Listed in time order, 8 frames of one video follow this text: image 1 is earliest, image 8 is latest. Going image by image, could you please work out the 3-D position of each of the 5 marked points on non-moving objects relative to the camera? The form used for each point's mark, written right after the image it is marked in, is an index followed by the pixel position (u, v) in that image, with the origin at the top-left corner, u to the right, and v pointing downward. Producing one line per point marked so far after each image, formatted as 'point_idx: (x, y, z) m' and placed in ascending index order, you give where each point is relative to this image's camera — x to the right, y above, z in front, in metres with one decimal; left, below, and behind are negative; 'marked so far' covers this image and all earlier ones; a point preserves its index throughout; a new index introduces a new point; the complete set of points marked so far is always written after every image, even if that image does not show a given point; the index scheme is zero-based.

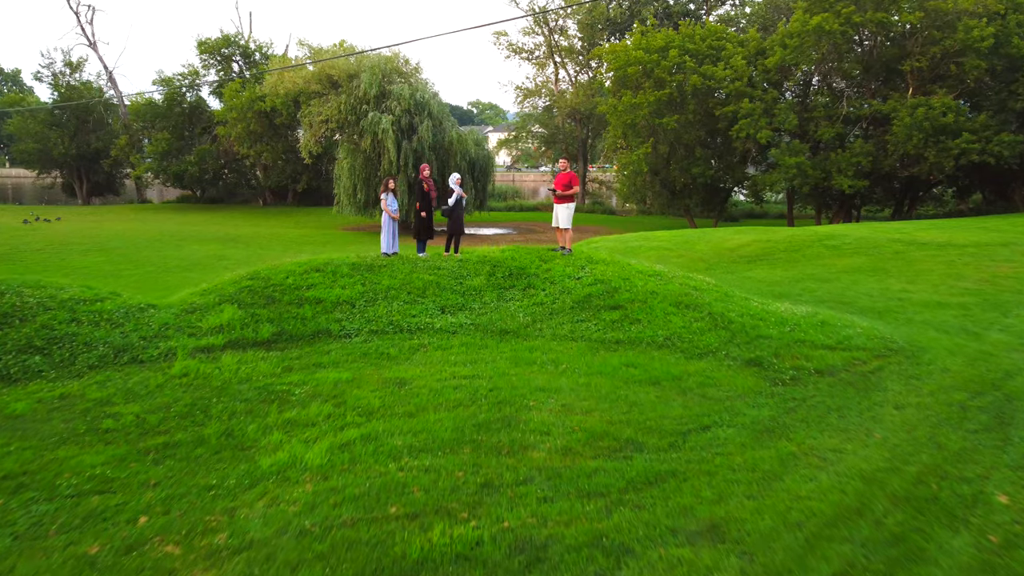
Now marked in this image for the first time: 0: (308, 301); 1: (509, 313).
0: (-2.3, -0.2, +7.3) m
1: (0.0, -0.3, +7.4) m
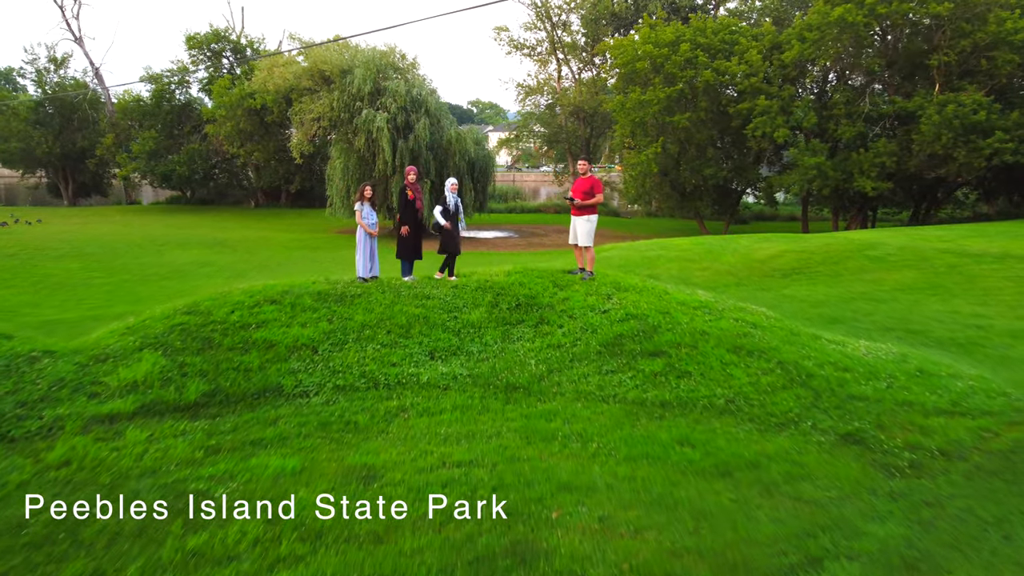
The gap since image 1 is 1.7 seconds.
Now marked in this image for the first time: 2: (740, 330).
0: (-2.2, -0.5, +5.6) m
1: (+0.1, -0.6, +5.7) m
2: (+2.1, -0.4, +5.9) m
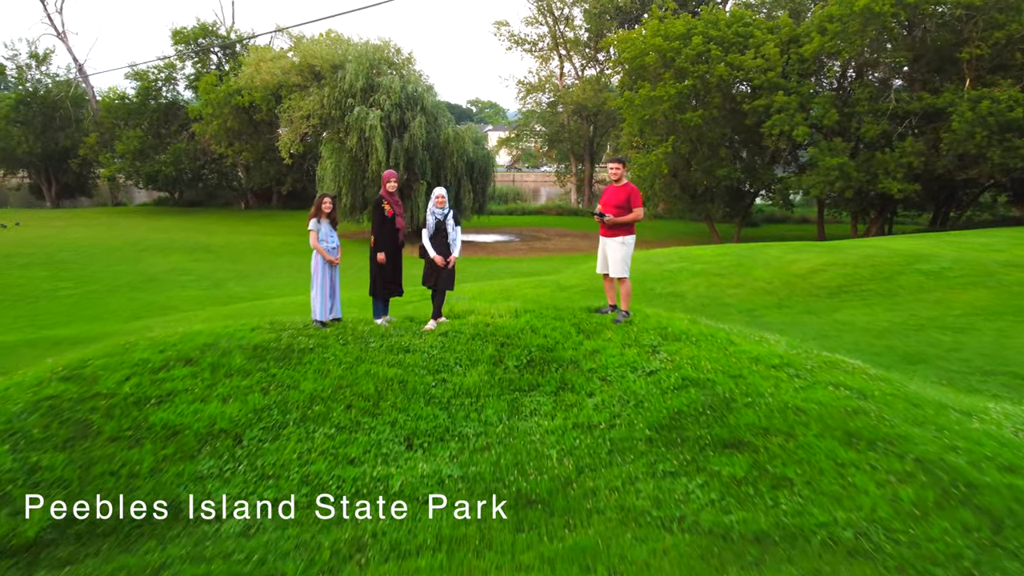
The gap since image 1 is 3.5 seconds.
0: (-2.1, -0.9, +3.9) m
1: (+0.1, -1.0, +4.0) m
2: (+2.2, -0.8, +4.2) m
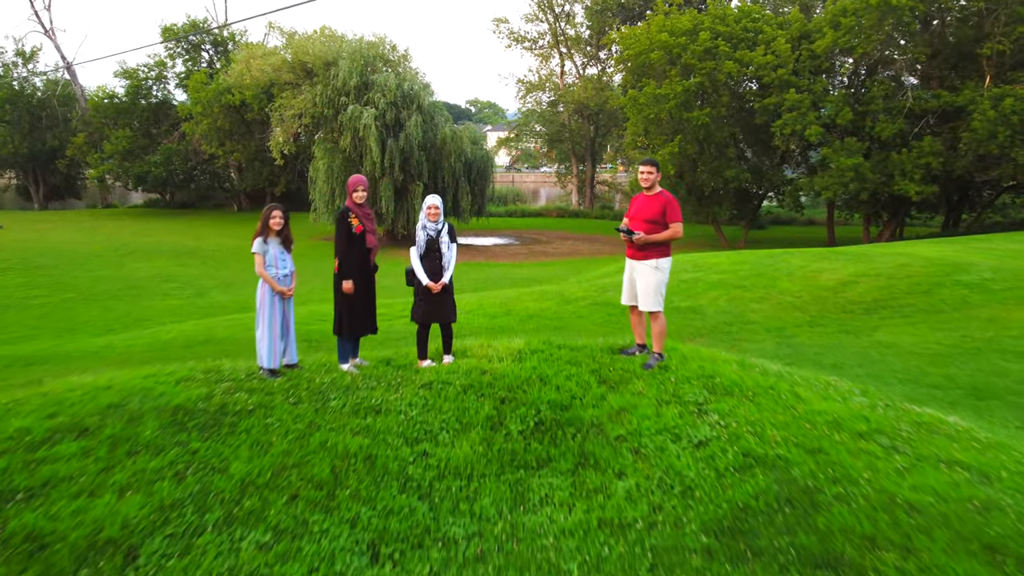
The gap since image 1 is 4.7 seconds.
0: (-2.1, -1.1, +2.8) m
1: (+0.2, -1.2, +2.9) m
2: (+2.2, -1.0, +3.1) m
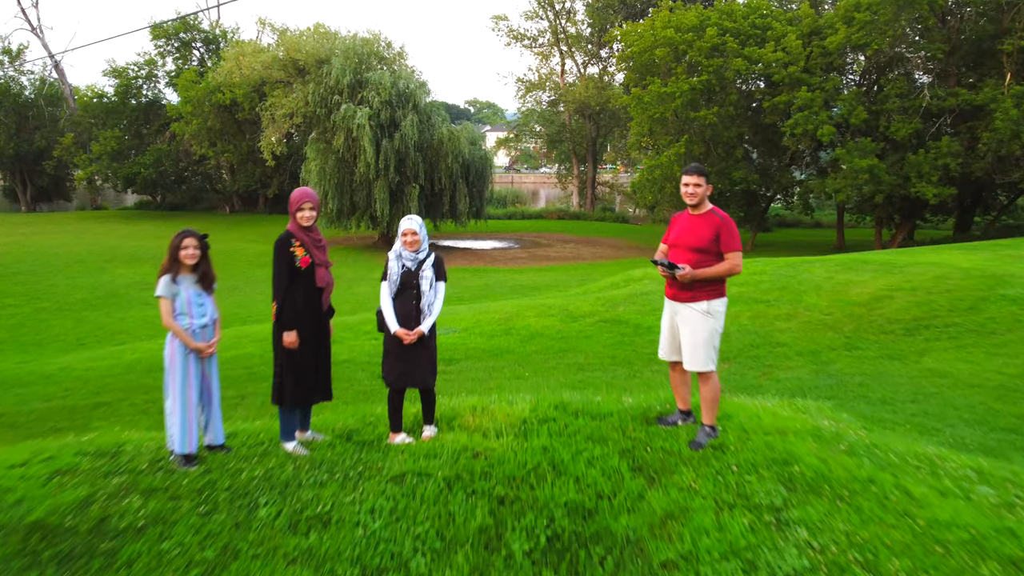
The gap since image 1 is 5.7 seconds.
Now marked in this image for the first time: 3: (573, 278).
0: (-2.1, -1.3, +1.7) m
1: (+0.2, -1.5, +1.8) m
2: (+2.2, -1.2, +2.0) m
3: (+1.8, +0.3, +19.5) m
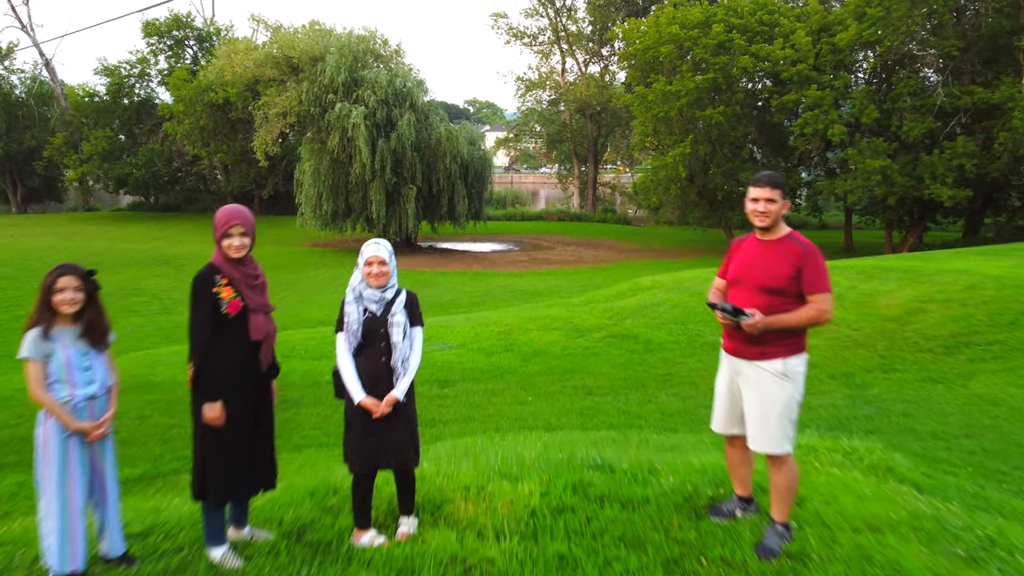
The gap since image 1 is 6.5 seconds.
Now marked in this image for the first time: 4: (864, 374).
0: (-2.1, -1.5, +0.9) m
1: (+0.2, -1.6, +1.0) m
2: (+2.2, -1.4, +1.2) m
3: (+1.8, +0.1, +18.7) m
4: (+4.1, -1.0, +7.6) m
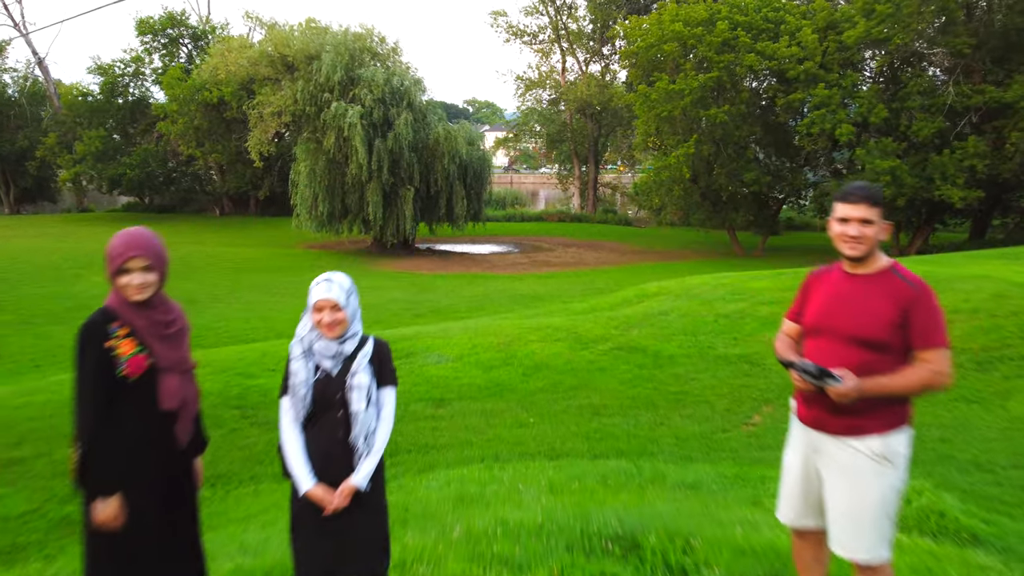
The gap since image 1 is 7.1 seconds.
0: (-2.1, -1.6, +0.3) m
1: (+0.2, -1.8, +0.4) m
2: (+2.2, -1.5, +0.7) m
3: (+1.8, 0.0, +18.1) m
4: (+4.1, -1.1, +7.0) m
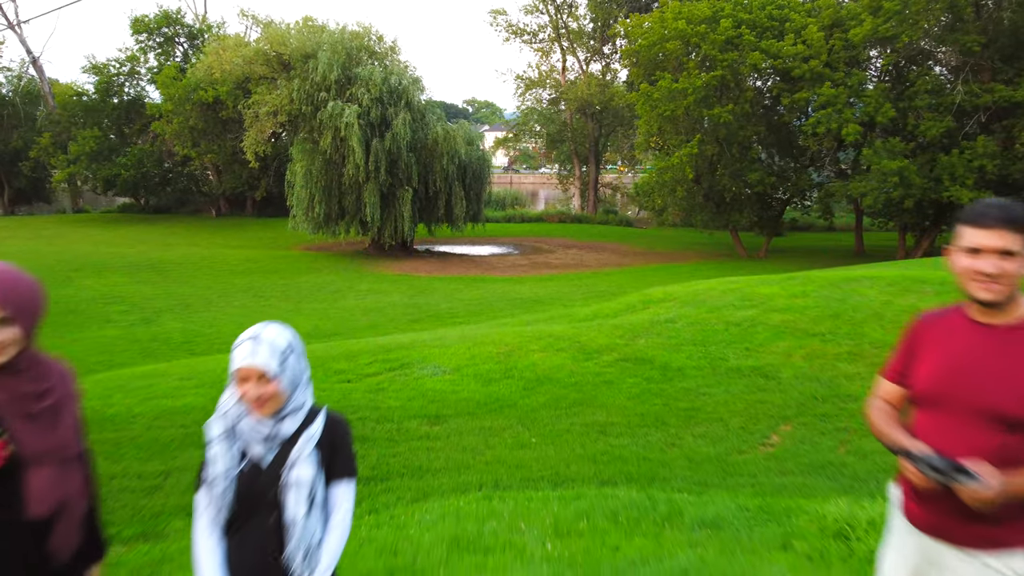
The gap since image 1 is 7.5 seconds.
0: (-2.1, -1.7, -0.1) m
1: (+0.2, -1.9, 0.0) m
2: (+2.2, -1.6, +0.2) m
3: (+1.8, -0.1, +17.7) m
4: (+4.2, -1.2, +6.6) m
